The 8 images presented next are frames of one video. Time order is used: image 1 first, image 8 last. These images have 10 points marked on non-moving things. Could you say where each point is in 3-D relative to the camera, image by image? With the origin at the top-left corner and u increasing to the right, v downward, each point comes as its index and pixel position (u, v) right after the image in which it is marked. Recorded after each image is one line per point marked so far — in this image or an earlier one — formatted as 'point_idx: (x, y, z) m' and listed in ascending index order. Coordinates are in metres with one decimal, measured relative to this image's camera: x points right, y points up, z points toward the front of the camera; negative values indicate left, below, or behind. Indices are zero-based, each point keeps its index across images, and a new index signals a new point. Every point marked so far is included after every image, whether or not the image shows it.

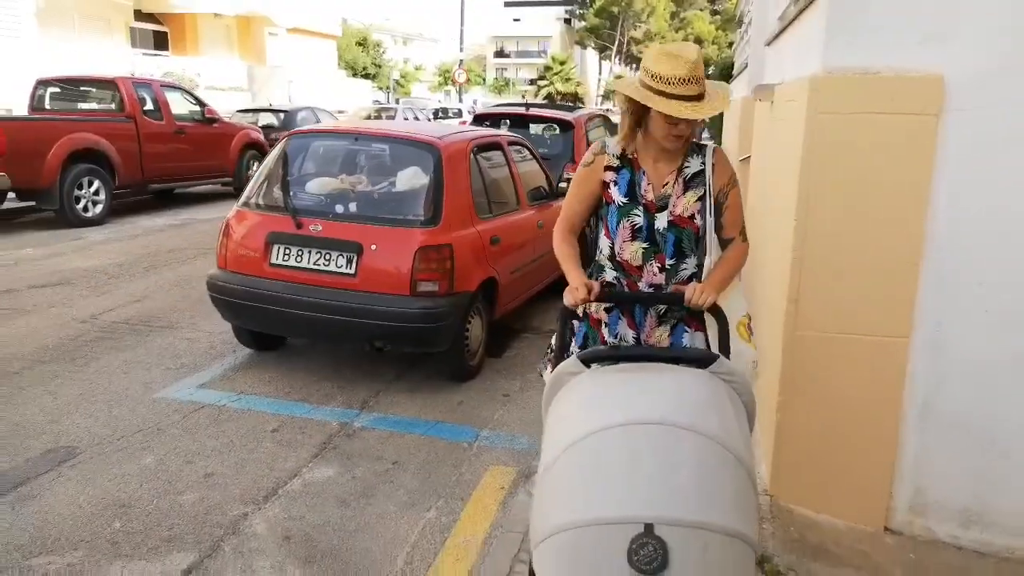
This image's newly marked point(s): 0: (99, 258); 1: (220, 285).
0: (-4.5, +0.3, +9.3) m
1: (-1.8, 0.0, +5.3) m
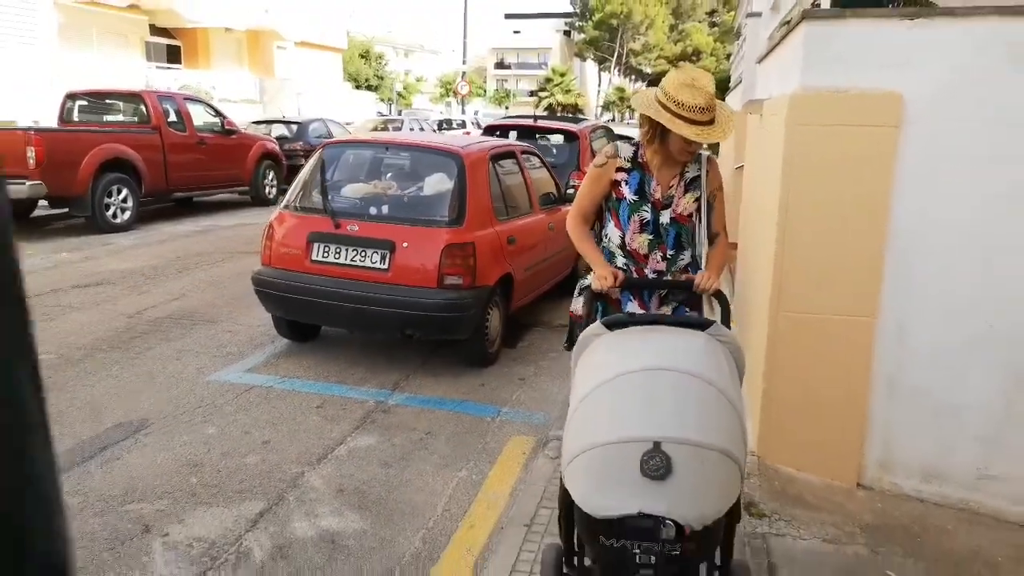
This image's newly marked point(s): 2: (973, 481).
0: (-4.4, +0.3, +9.8) m
1: (-1.7, +0.1, +5.9) m
2: (+2.1, -0.9, +3.9) m
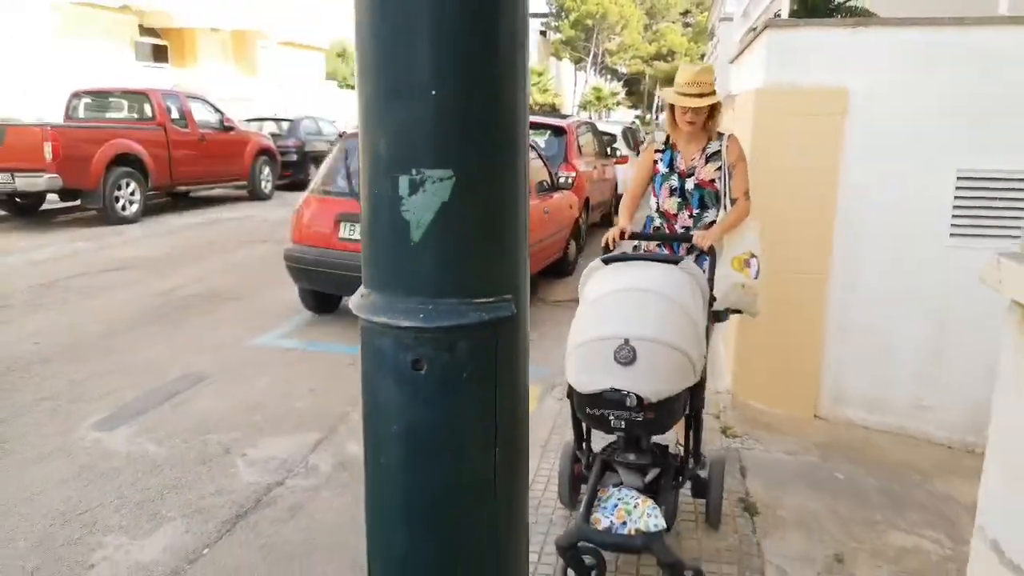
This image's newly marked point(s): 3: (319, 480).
0: (-4.4, +0.5, +10.5) m
1: (-1.7, +0.2, +6.6) m
2: (+2.2, -0.7, +4.7) m
3: (-0.9, -0.9, +4.1) m
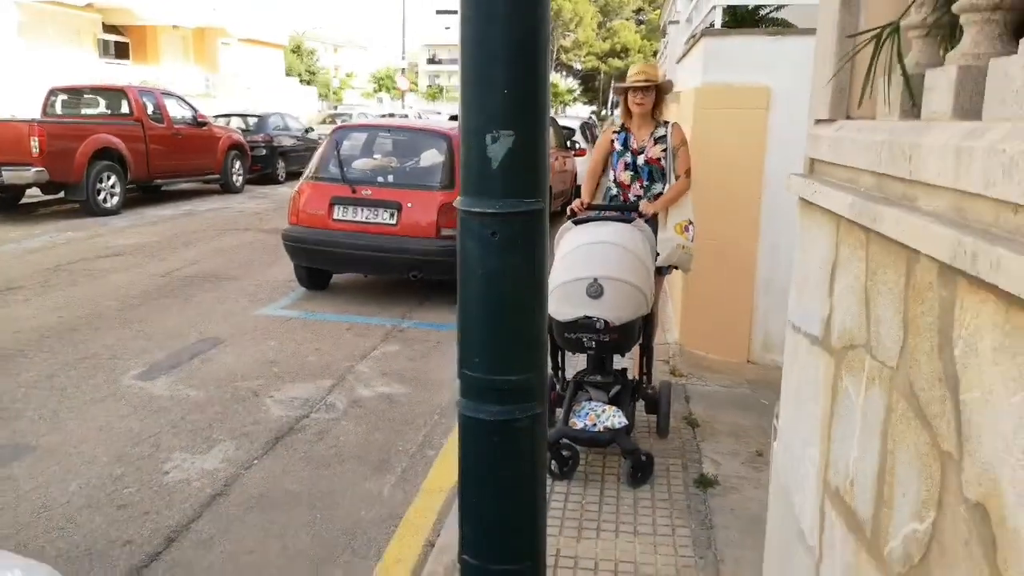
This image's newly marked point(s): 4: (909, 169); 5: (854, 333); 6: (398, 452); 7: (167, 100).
0: (-4.9, +0.7, +11.1) m
1: (-1.9, +0.4, +7.4) m
2: (+2.1, -0.4, +5.7) m
3: (-1.0, -0.7, +4.9) m
4: (+0.5, +0.2, +1.2) m
5: (+0.6, -0.1, +1.4) m
6: (-0.6, -0.8, +4.4) m
7: (-6.0, +3.3, +15.0) m
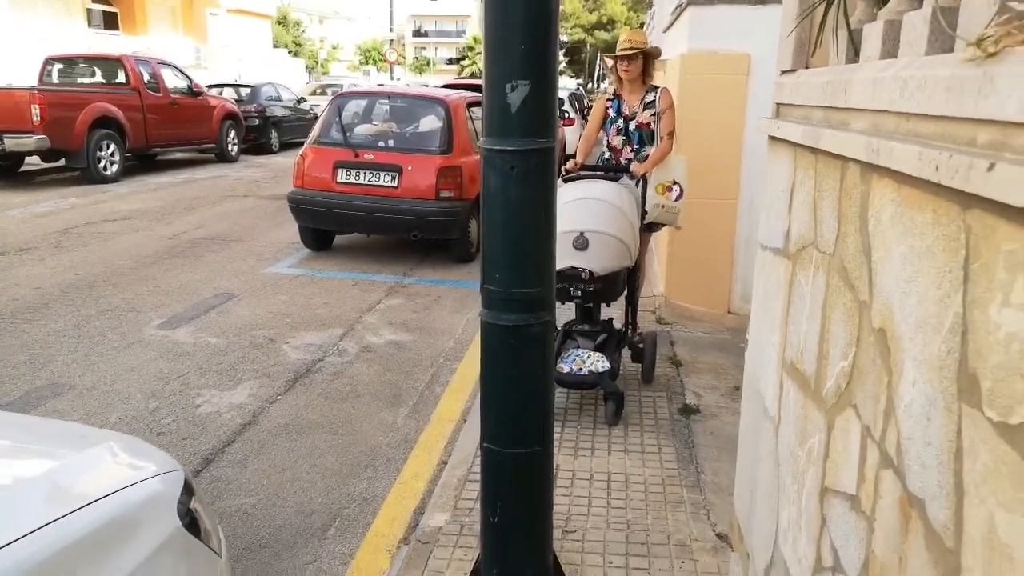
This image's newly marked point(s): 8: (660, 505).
0: (-4.9, +1.1, +11.4) m
1: (-1.9, +0.8, +7.7) m
2: (+2.1, -0.1, +6.1) m
3: (-1.0, -0.4, +5.3) m
4: (+0.6, +0.3, +1.5) m
5: (+0.6, +0.1, +1.8) m
6: (-0.6, -0.6, +4.8) m
7: (-6.2, +3.9, +15.2) m
8: (+0.6, -0.8, +3.4) m
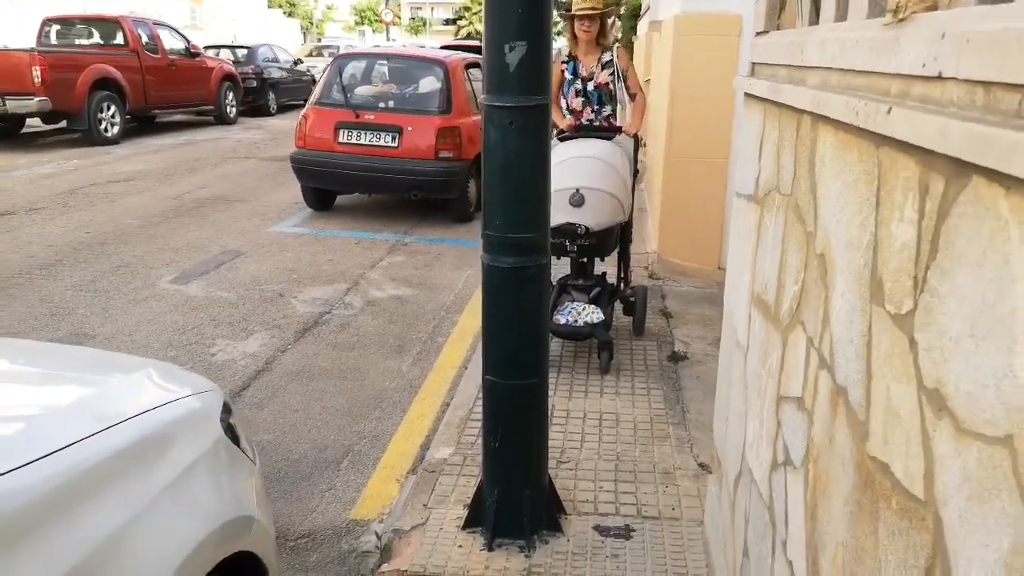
0: (-5.0, +1.7, +11.6) m
1: (-1.9, +1.2, +7.9) m
2: (+2.0, +0.2, +6.4) m
3: (-1.0, -0.1, +5.5) m
4: (+0.6, +0.5, +1.8) m
5: (+0.6, +0.2, +2.0) m
6: (-0.6, -0.3, +5.1) m
7: (-6.2, +4.6, +15.2) m
8: (+0.6, -0.6, +3.6) m
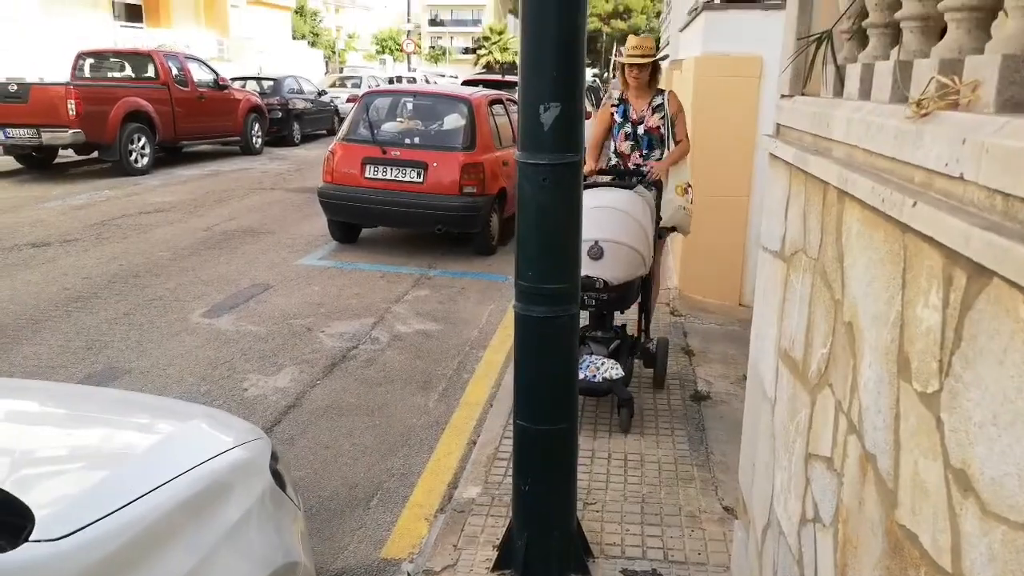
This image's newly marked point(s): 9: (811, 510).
0: (-4.7, +1.3, +11.8) m
1: (-1.7, +0.9, +8.1) m
2: (+2.2, -0.1, +6.4) m
3: (-0.9, -0.4, +5.6) m
4: (+0.7, +0.3, +1.8) m
5: (+0.7, +0.1, +2.1) m
6: (-0.4, -0.5, +5.2) m
7: (-5.8, +4.1, +15.5) m
8: (+0.7, -0.8, +3.7) m
9: (+0.6, -0.5, +1.8) m
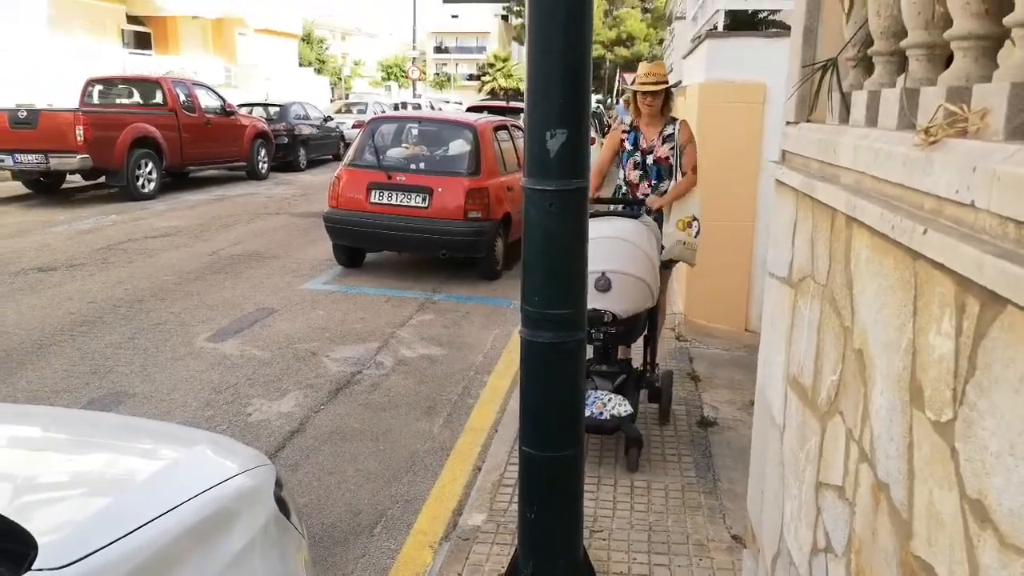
0: (-4.6, +1.0, +11.8) m
1: (-1.7, +0.7, +8.1) m
2: (+2.2, -0.2, +6.4) m
3: (-0.8, -0.5, +5.6) m
4: (+0.7, +0.3, +1.8) m
5: (+0.7, 0.0, +2.1) m
6: (-0.4, -0.7, +5.1) m
7: (-5.7, +3.6, +15.7) m
8: (+0.7, -0.9, +3.6) m
9: (+0.6, -0.5, +1.8) m
